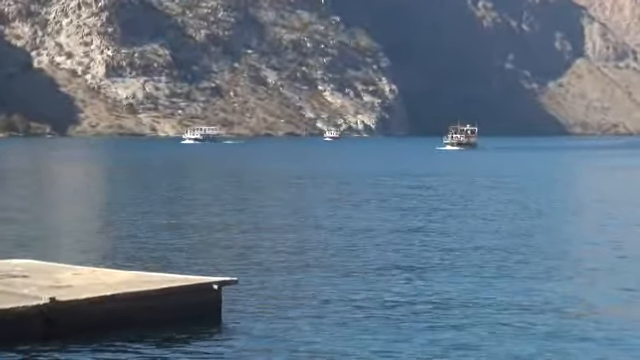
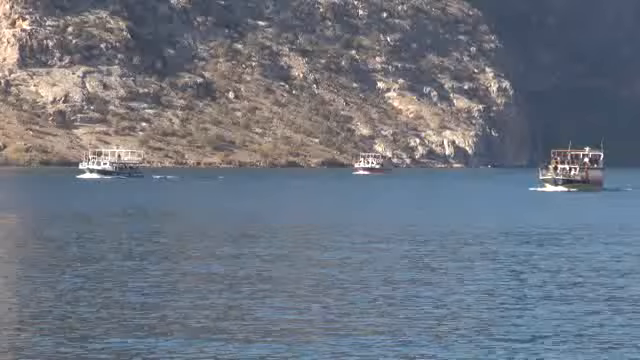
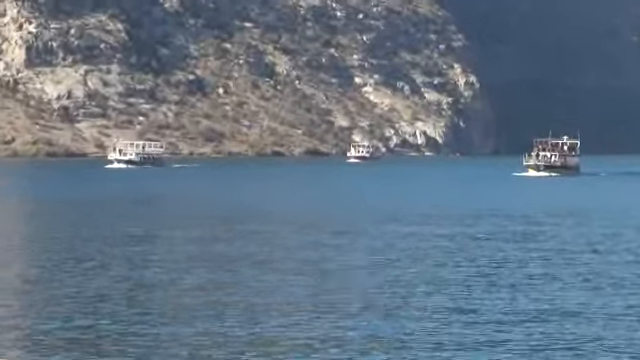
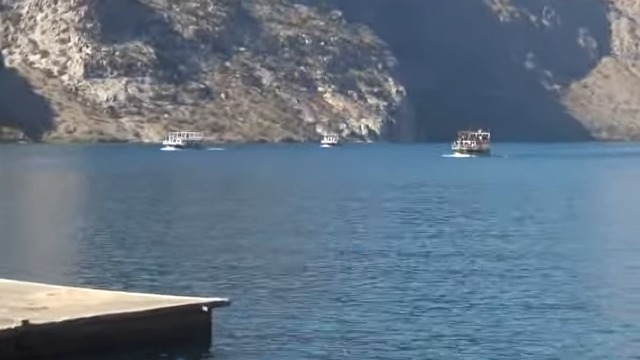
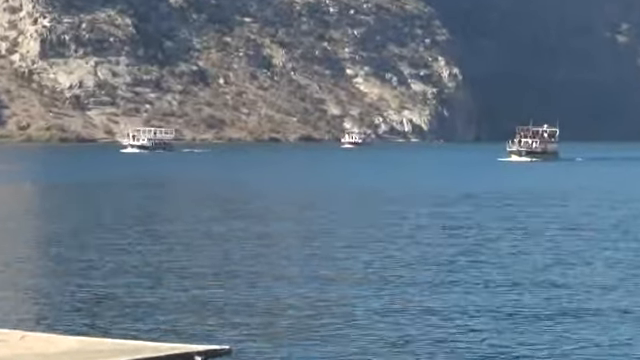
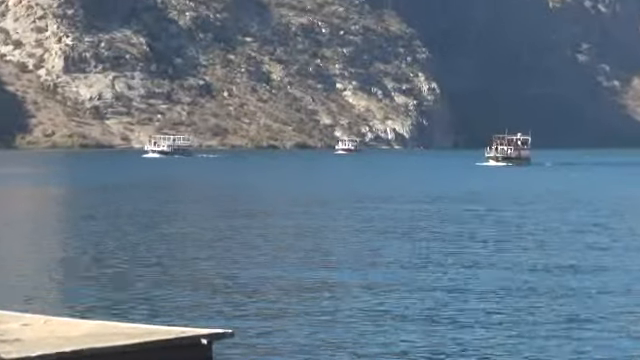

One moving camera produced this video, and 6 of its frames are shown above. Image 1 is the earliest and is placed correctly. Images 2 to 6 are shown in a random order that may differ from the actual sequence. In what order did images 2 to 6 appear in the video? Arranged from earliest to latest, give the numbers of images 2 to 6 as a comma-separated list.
4, 6, 5, 3, 2
